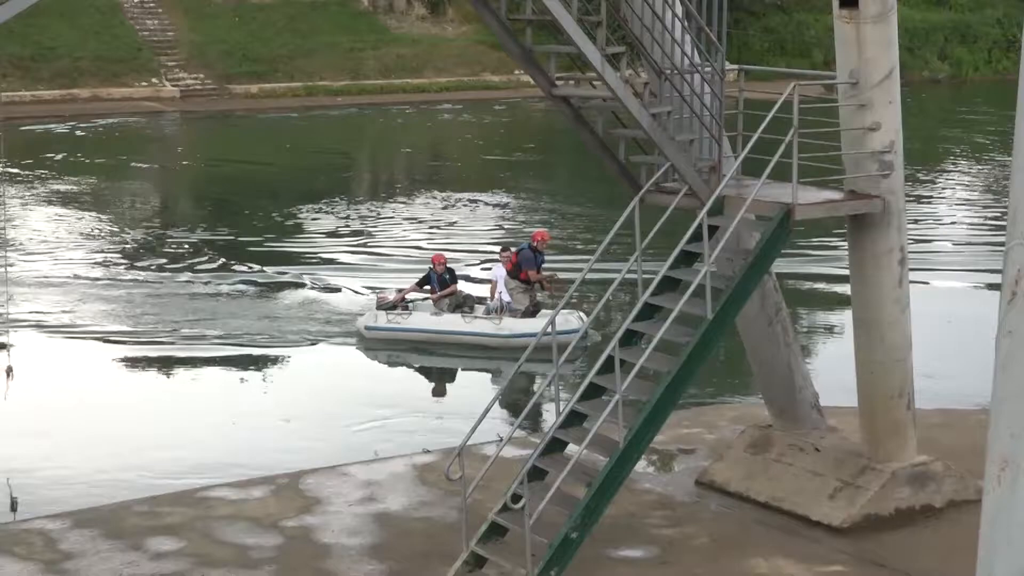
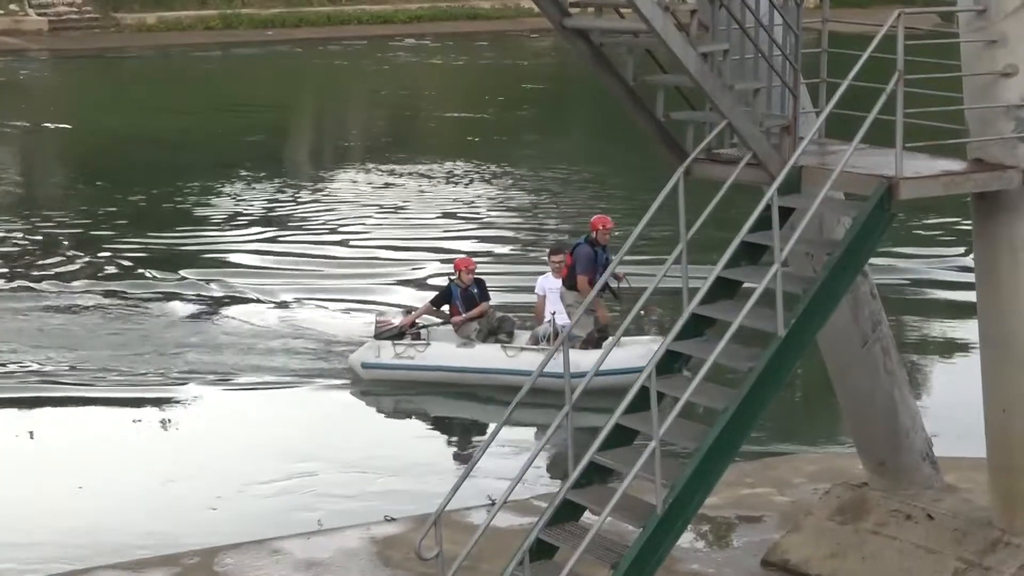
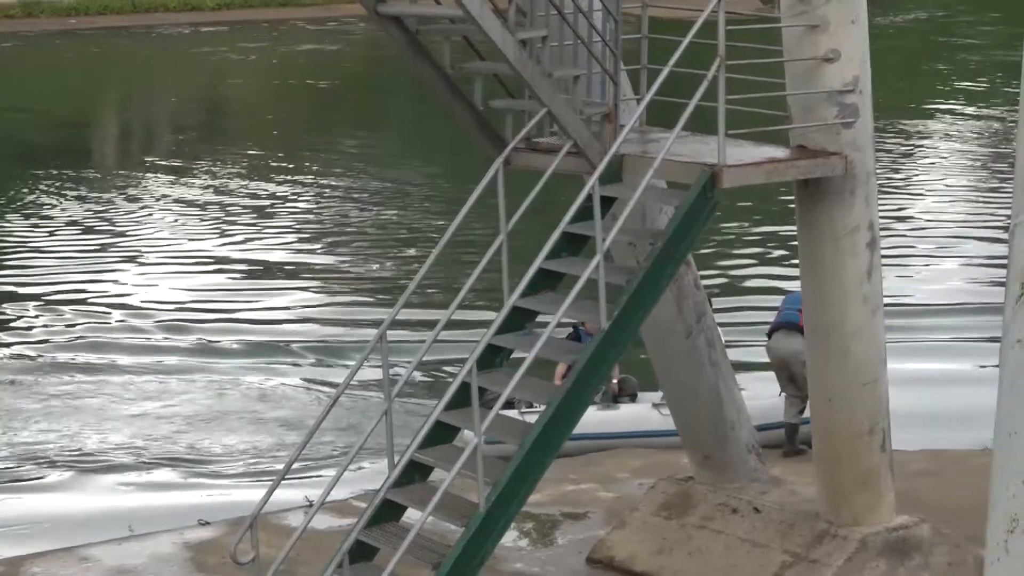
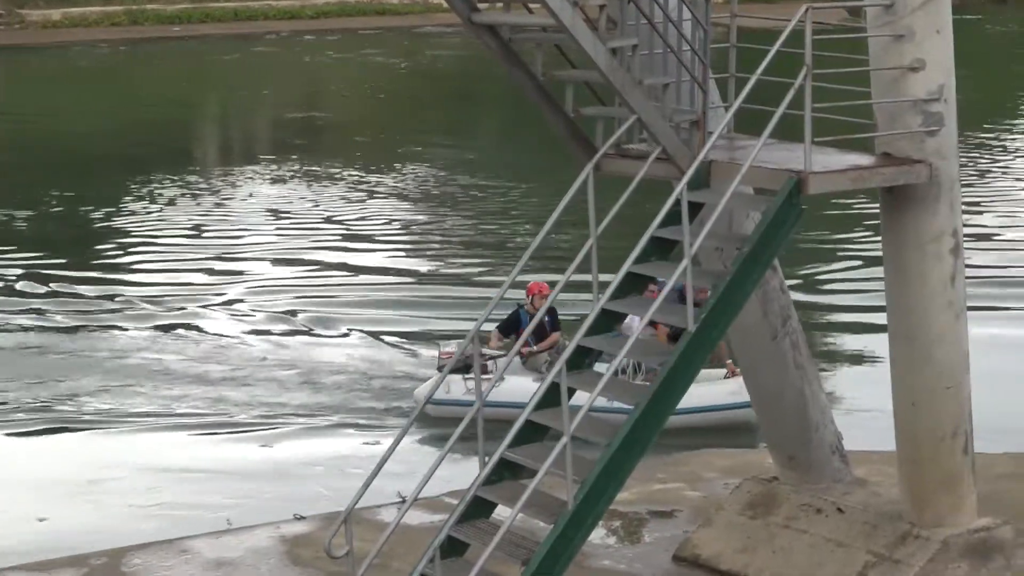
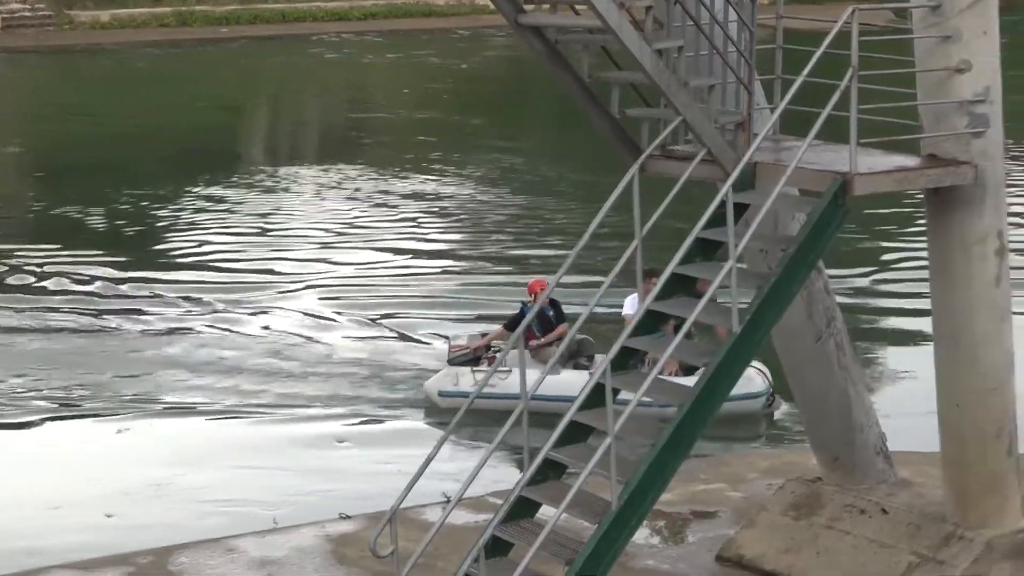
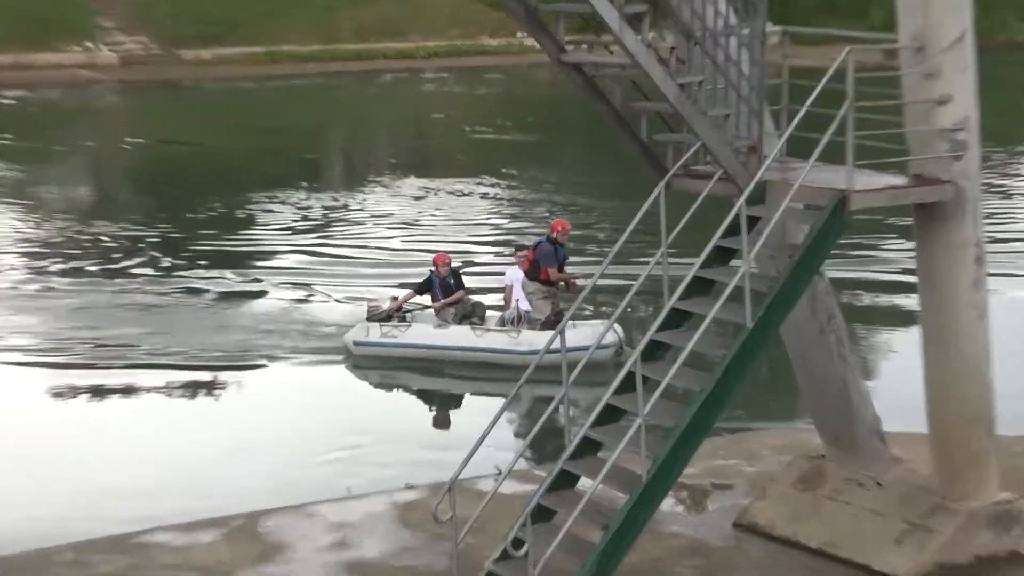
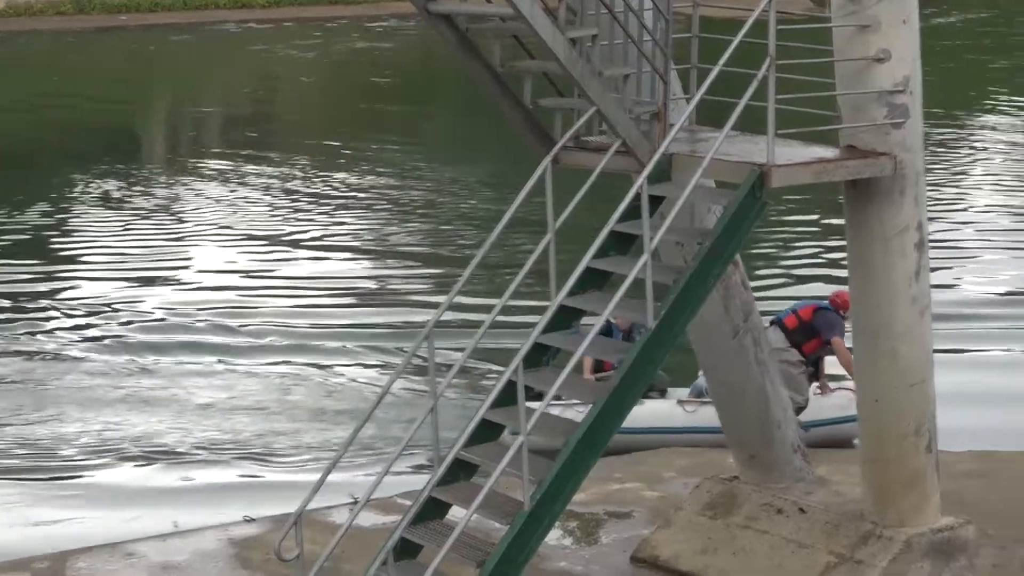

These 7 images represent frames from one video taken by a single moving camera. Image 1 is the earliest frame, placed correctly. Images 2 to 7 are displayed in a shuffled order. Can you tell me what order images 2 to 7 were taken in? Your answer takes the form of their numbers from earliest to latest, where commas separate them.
6, 2, 5, 4, 7, 3
